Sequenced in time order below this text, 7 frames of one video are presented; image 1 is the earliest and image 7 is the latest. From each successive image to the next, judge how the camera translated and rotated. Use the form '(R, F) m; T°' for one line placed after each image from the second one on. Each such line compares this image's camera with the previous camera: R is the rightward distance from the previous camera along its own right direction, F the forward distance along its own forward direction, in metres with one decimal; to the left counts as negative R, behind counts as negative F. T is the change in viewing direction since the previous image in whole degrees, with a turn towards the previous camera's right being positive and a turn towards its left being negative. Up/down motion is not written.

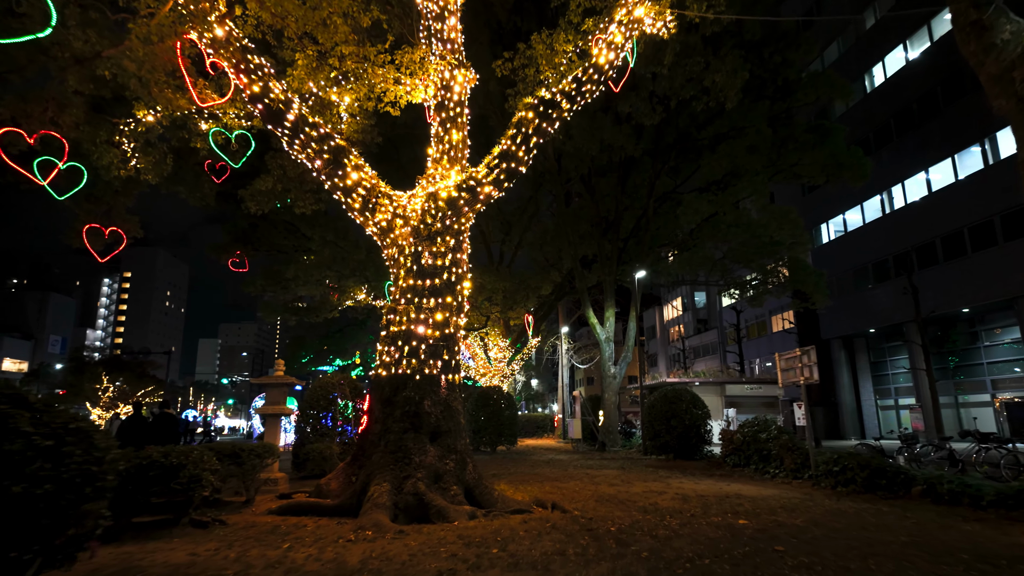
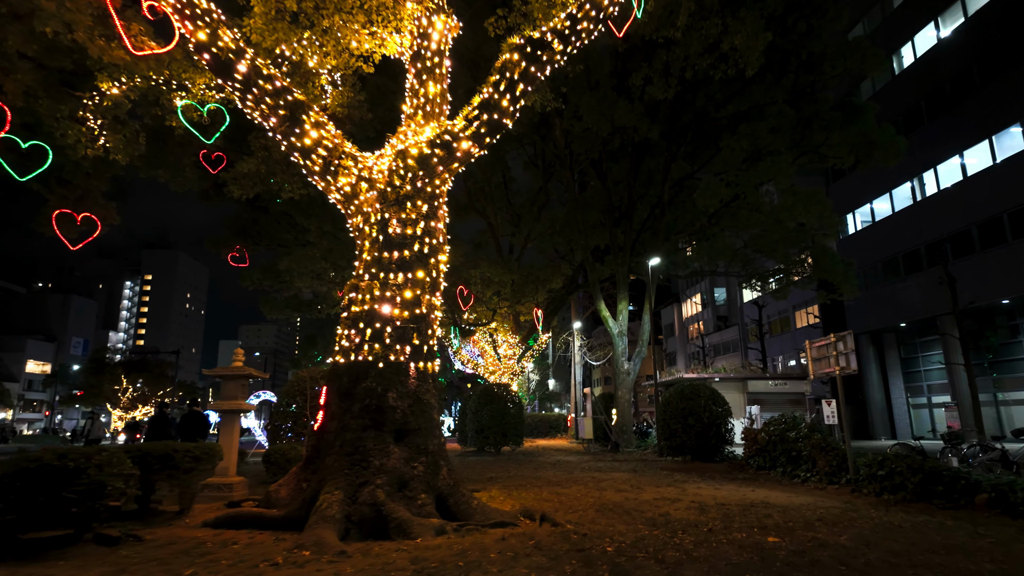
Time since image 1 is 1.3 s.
(+0.4, +1.0) m; -2°
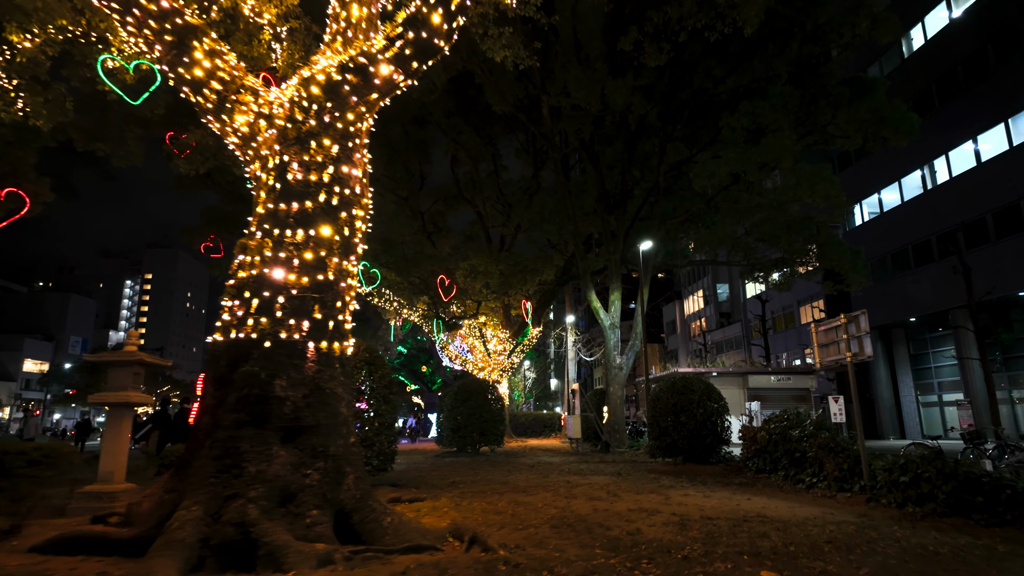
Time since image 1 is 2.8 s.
(+0.6, +1.2) m; 0°
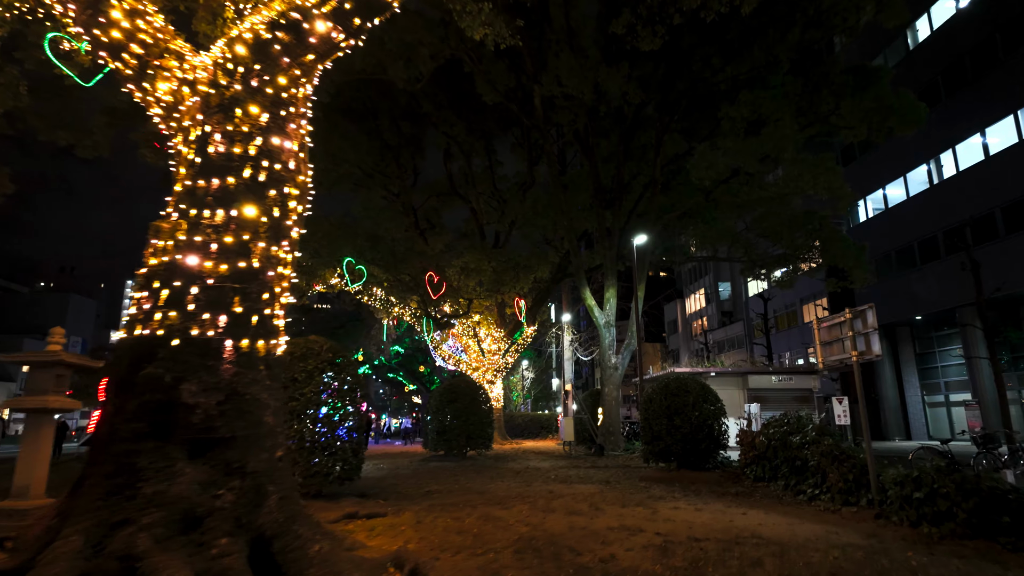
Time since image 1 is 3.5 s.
(+0.3, +0.6) m; 0°
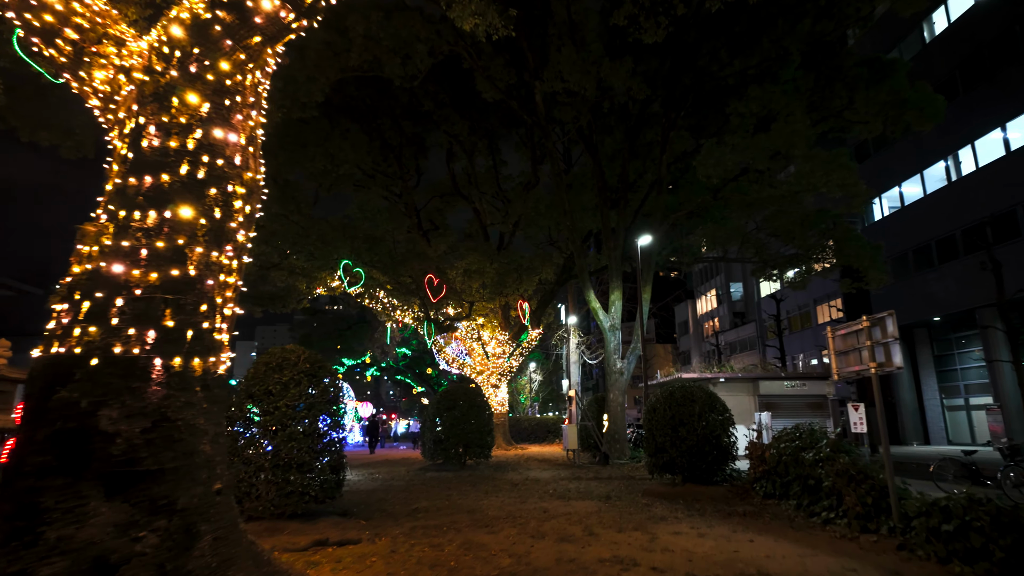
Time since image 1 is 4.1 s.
(+0.3, +0.5) m; -1°
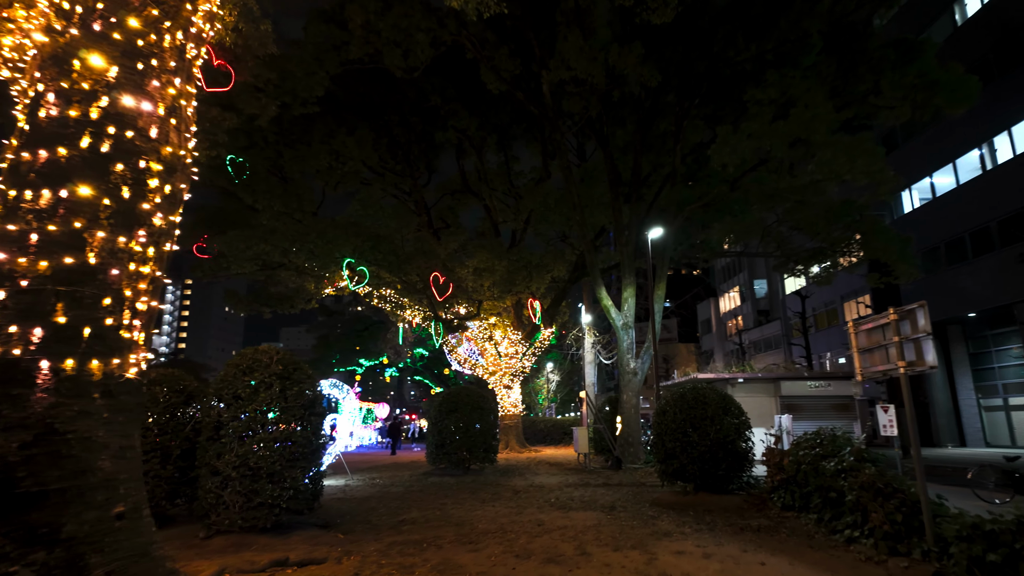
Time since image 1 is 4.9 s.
(+0.4, +0.6) m; -2°
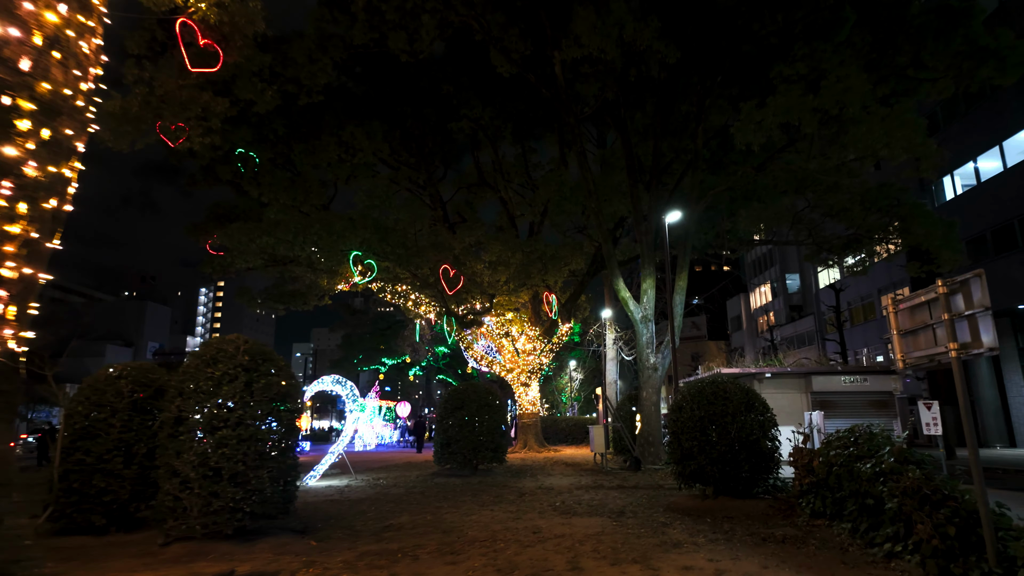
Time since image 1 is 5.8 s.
(+0.4, +0.7) m; -3°
